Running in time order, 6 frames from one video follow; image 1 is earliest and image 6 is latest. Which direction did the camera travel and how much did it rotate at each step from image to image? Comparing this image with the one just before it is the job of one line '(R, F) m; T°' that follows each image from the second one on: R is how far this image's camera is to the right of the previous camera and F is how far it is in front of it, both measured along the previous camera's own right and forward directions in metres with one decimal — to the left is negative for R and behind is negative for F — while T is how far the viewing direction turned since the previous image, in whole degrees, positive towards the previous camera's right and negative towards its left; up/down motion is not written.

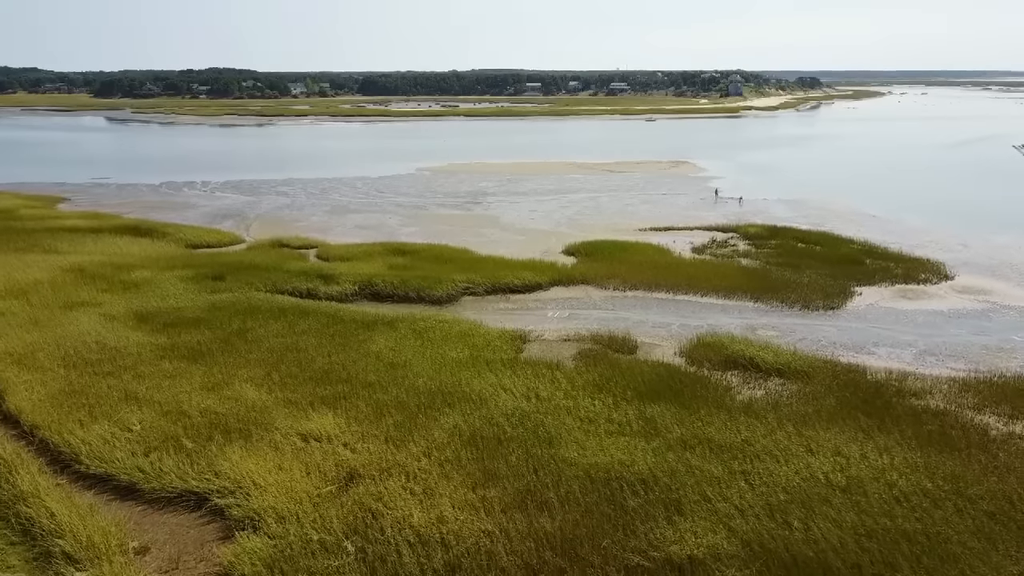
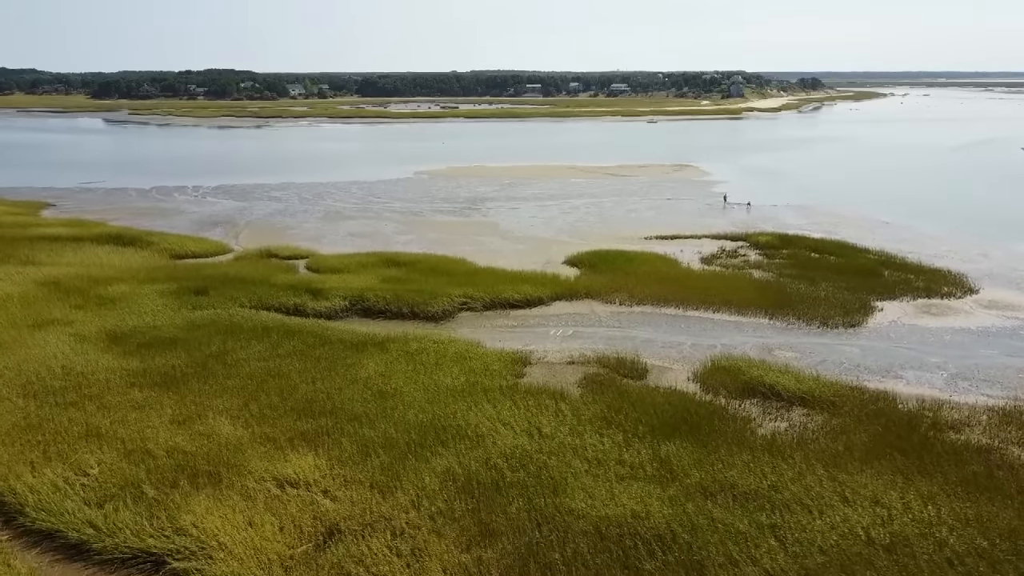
(0.0, +1.0) m; 0°
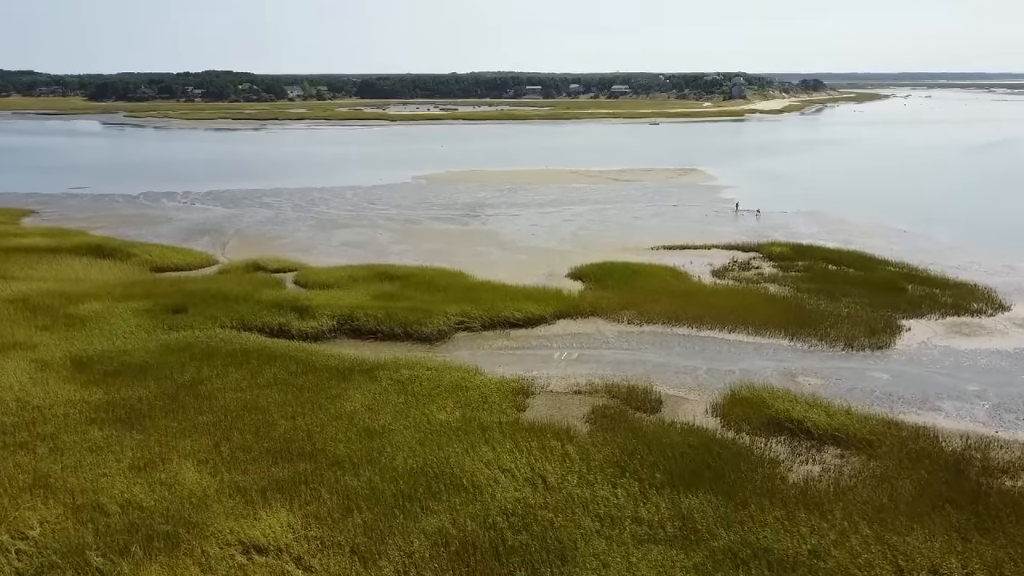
(0.0, +1.2) m; 0°
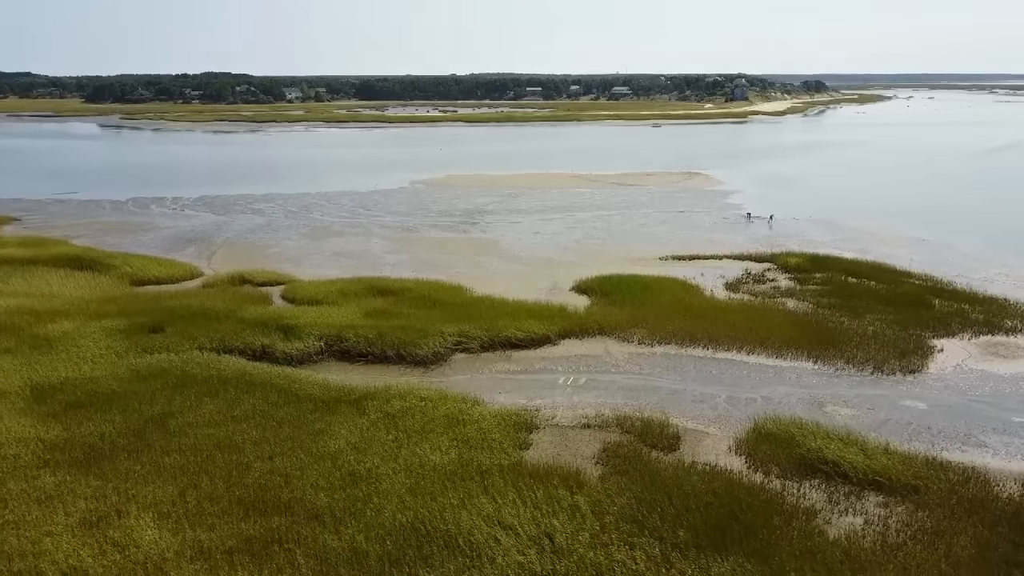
(0.0, +1.1) m; 0°
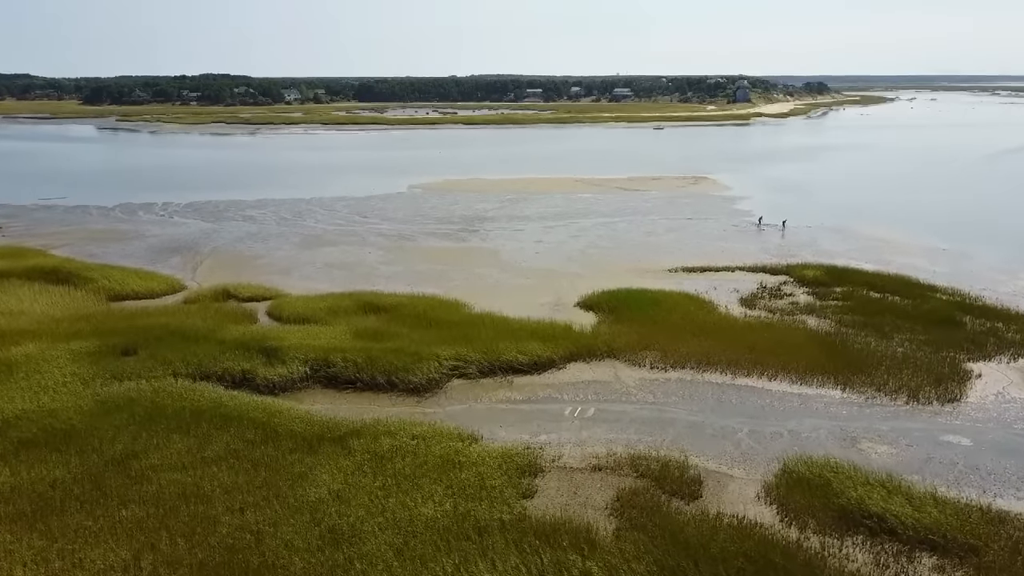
(0.0, +1.2) m; 0°
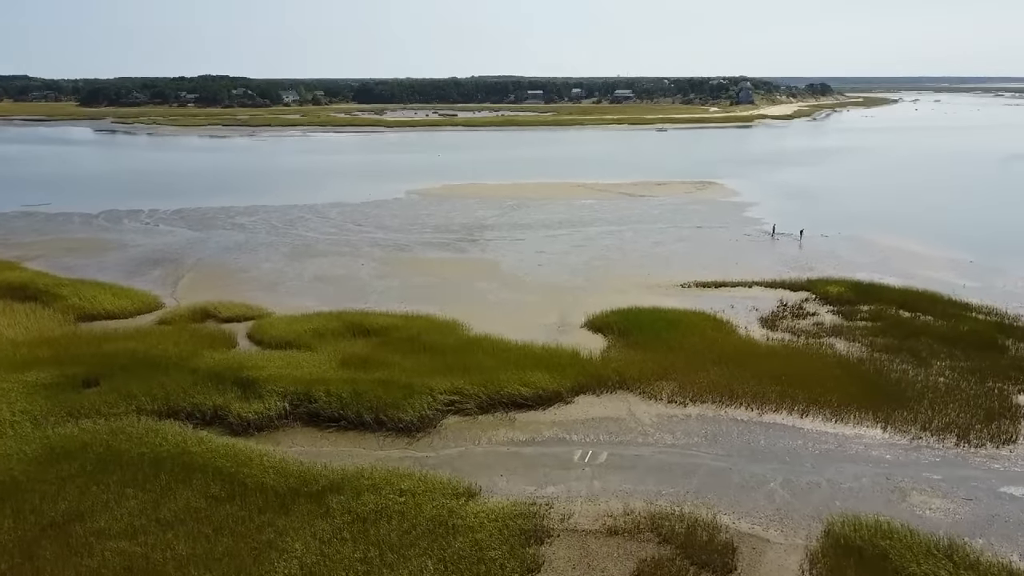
(0.0, +1.4) m; 0°
